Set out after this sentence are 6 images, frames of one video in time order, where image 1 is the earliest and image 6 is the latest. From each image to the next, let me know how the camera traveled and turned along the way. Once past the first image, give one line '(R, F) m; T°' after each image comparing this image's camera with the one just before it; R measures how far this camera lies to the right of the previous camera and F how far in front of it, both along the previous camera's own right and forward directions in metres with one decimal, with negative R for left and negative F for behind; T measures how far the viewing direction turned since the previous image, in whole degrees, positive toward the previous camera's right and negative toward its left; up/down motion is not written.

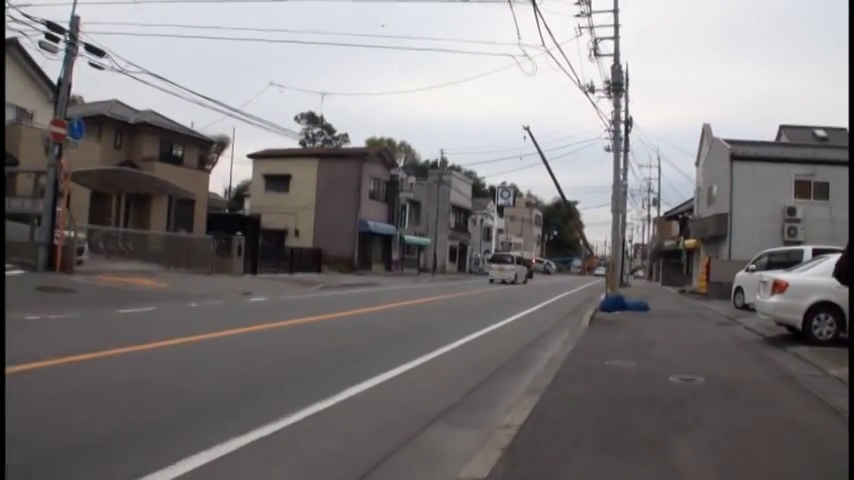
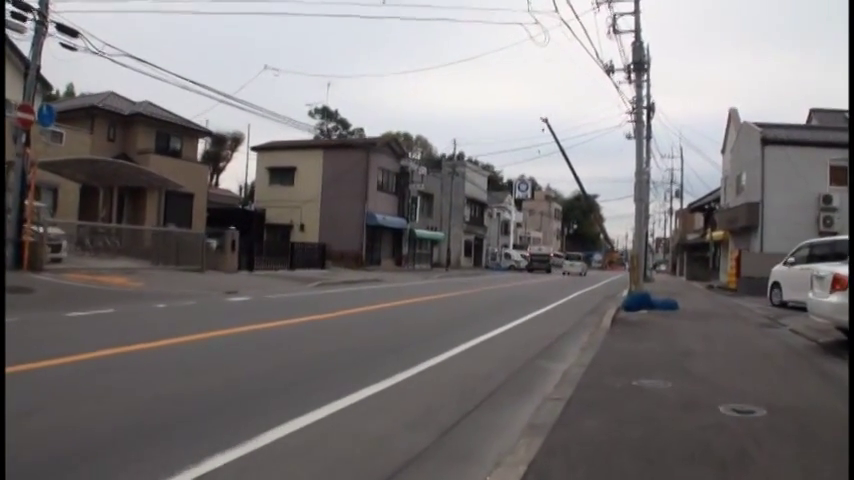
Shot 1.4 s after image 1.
(+0.4, +2.1) m; -1°
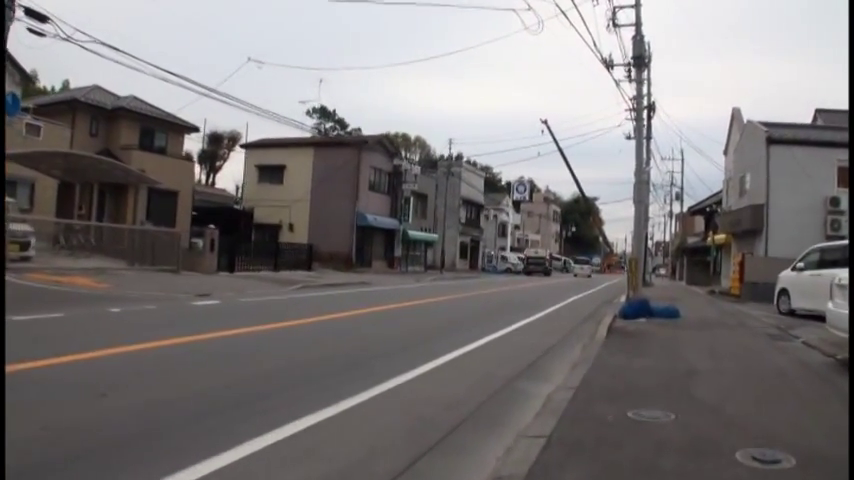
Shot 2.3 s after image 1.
(+0.3, +1.3) m; 0°
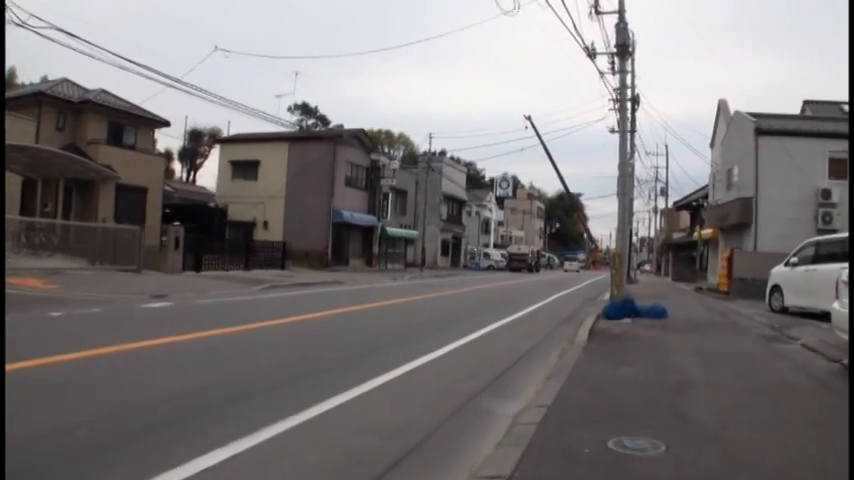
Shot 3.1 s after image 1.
(+0.3, +1.1) m; +1°
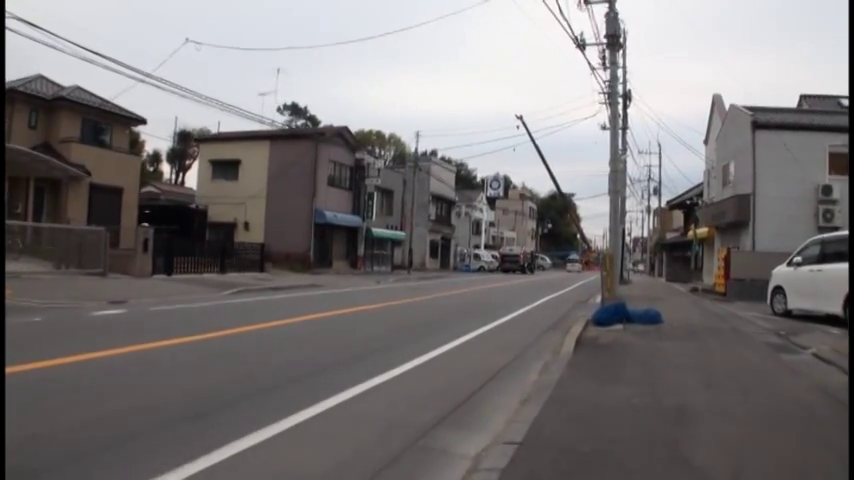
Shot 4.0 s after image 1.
(+0.3, +1.2) m; 0°
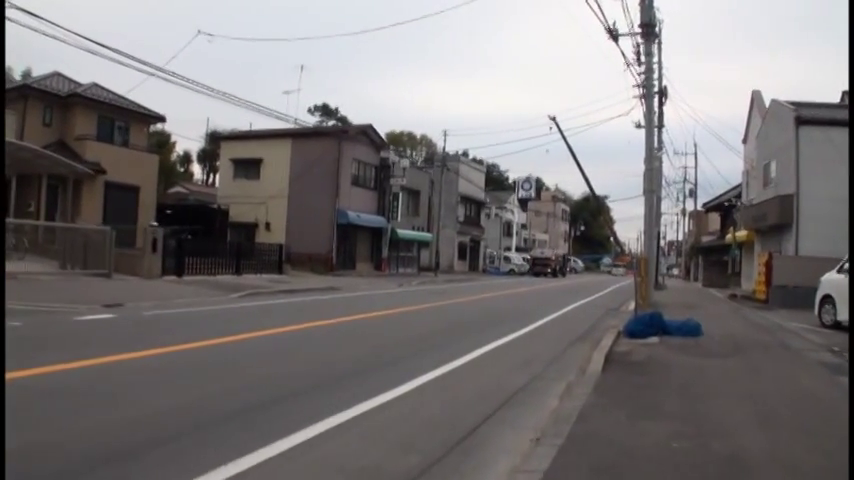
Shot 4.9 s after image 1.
(+0.3, +1.3) m; -2°
